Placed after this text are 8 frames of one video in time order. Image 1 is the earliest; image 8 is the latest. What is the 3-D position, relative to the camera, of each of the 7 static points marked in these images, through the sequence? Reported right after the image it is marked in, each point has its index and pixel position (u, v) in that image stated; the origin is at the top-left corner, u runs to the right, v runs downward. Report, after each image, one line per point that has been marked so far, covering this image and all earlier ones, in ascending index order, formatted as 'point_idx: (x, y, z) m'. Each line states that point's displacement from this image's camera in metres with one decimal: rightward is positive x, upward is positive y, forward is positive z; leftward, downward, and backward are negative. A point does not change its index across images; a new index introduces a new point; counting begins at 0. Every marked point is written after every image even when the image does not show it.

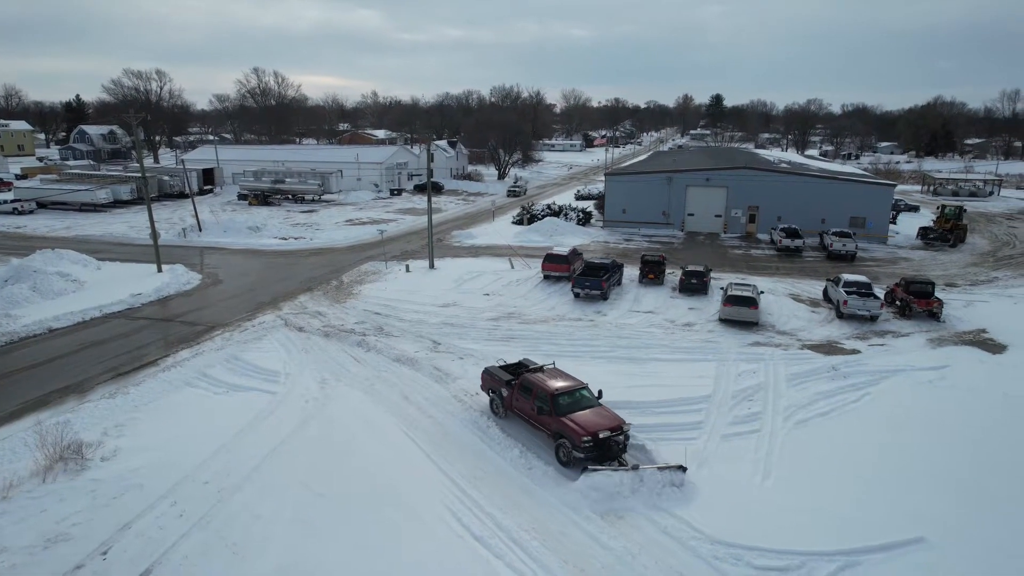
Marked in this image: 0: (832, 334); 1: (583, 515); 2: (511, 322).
0: (+9.4, -1.3, +19.2) m
1: (+1.1, -3.5, +10.1) m
2: (0.0, -1.0, +19.7) m
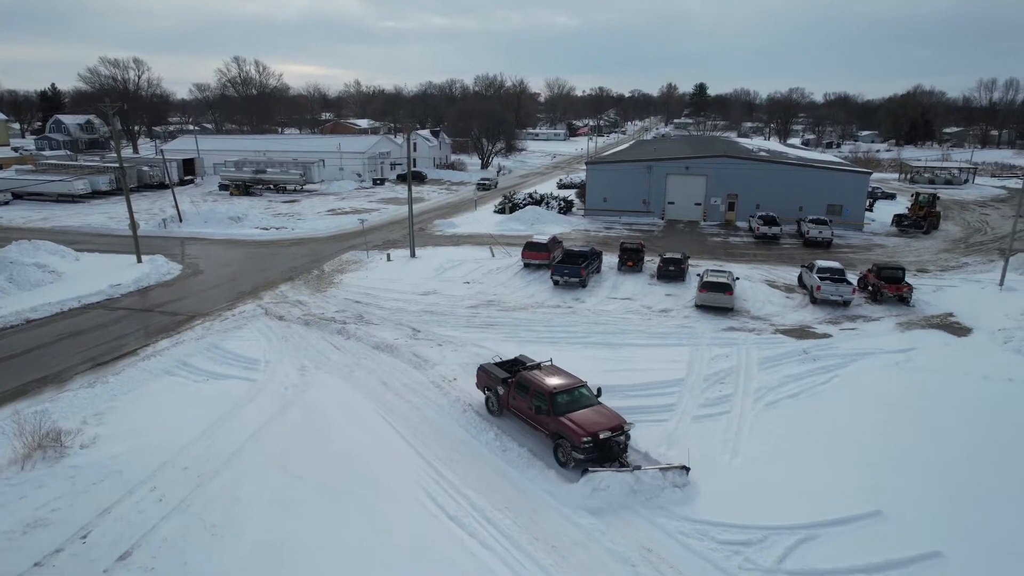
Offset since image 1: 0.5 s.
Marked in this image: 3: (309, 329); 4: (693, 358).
0: (+8.7, -0.9, +19.6) m
1: (+0.7, -3.2, +10.3) m
2: (-0.7, -0.7, +19.9) m
3: (-5.8, -1.2, +18.7) m
4: (+4.2, -1.7, +15.8) m
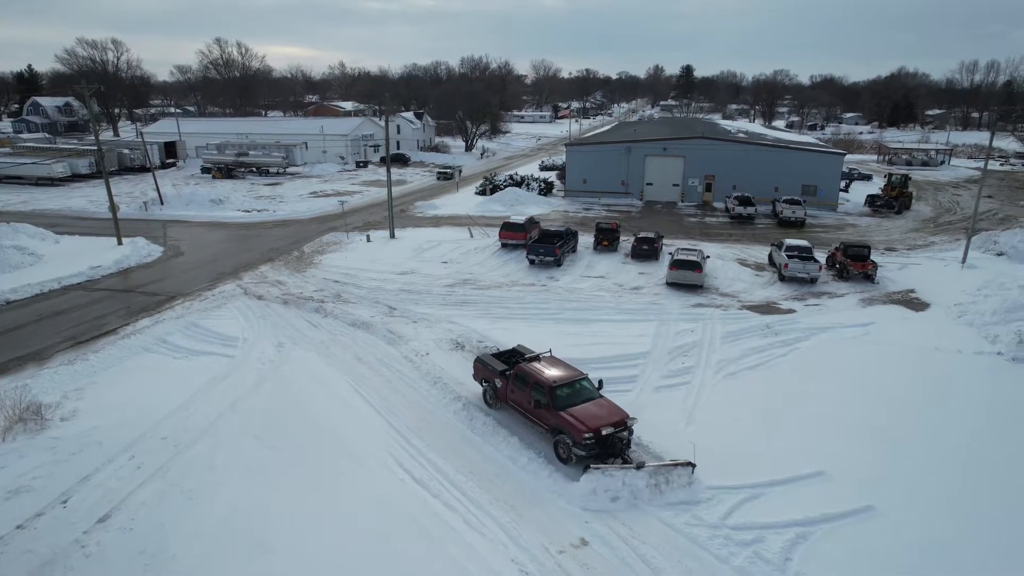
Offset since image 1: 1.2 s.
0: (+8.0, -0.2, +20.2) m
1: (+0.1, -2.8, +10.9) m
2: (-1.4, 0.0, +20.4) m
3: (-6.5, -0.6, +19.1) m
4: (+3.5, -1.1, +16.4) m
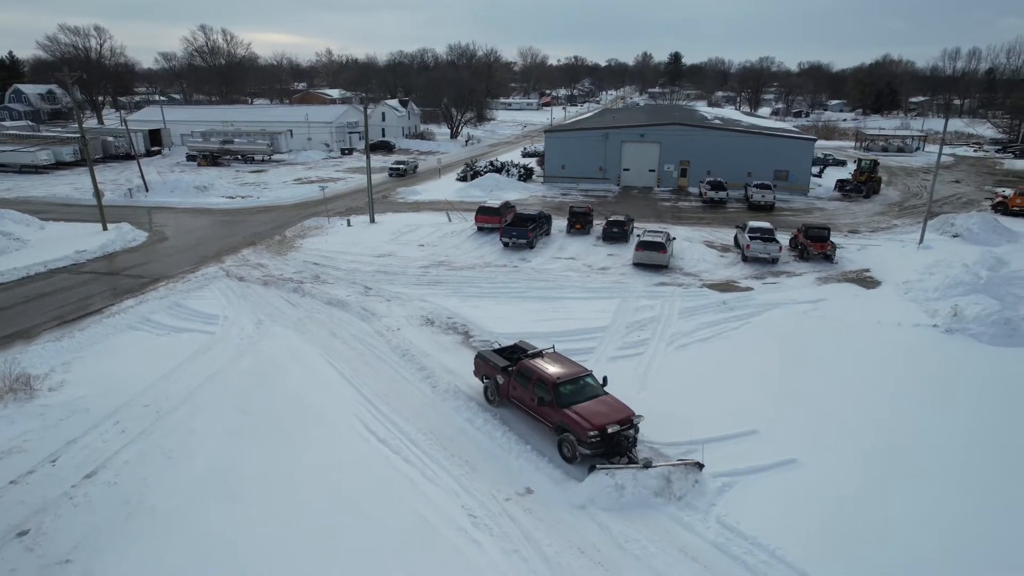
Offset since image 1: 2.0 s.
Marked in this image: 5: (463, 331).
0: (+7.1, +0.5, +21.2) m
1: (-0.6, -2.4, +11.8) m
2: (-2.3, +0.6, +21.2) m
3: (-7.4, 0.0, +19.8) m
4: (+2.7, -0.5, +17.3) m
5: (-1.2, -1.0, +15.8) m
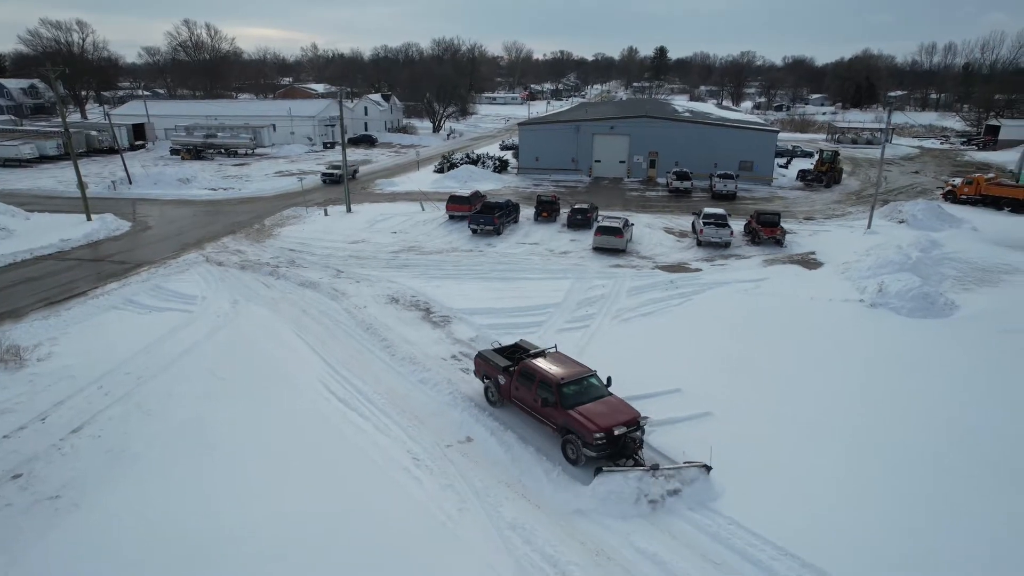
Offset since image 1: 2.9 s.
0: (+5.9, +1.1, +22.5) m
1: (-1.6, -1.9, +13.0) m
2: (-3.5, +1.1, +22.4) m
3: (-8.5, +0.5, +20.9) m
4: (+1.6, 0.0, +18.5) m
5: (-2.3, -0.5, +17.0) m
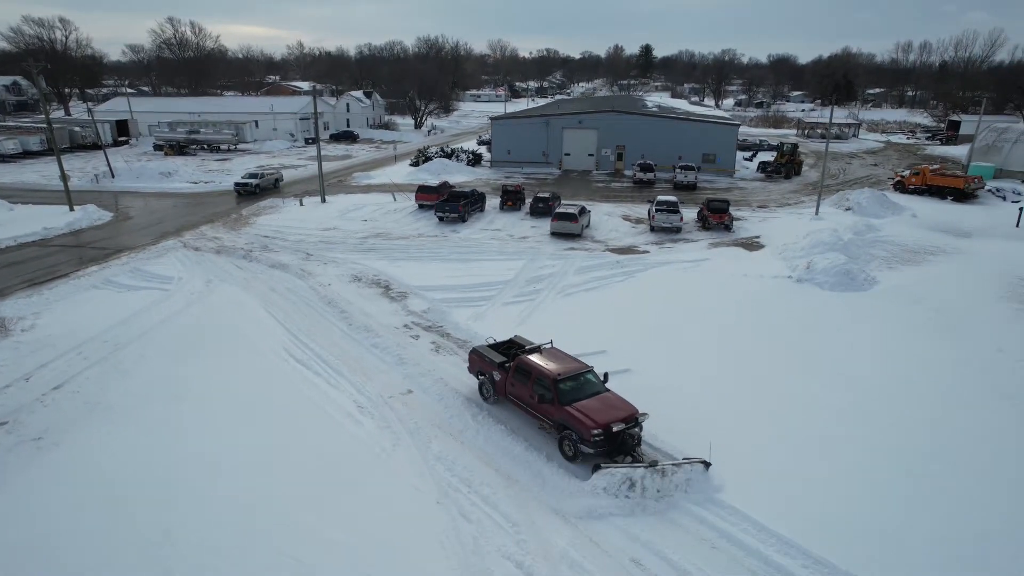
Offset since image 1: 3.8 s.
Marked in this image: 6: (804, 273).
0: (+4.6, +1.7, +24.0) m
1: (-2.8, -1.3, +14.3) m
2: (-4.8, +1.7, +23.7) m
3: (-9.9, +1.1, +22.2) m
4: (+0.3, +0.6, +19.9) m
5: (-3.6, +0.1, +18.3) m
6: (+8.6, +0.4, +19.5) m
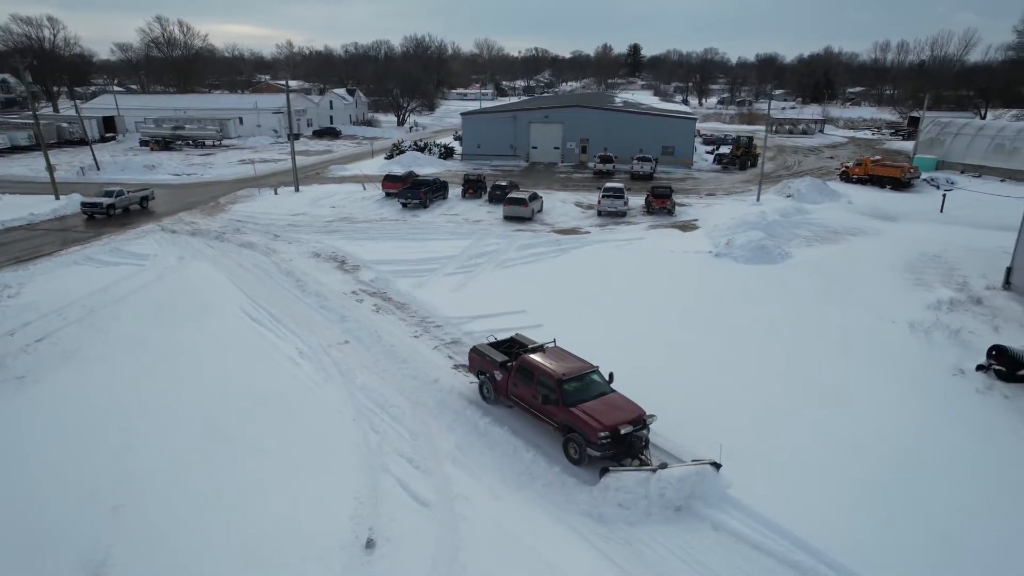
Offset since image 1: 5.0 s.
0: (+2.8, +2.5, +25.9) m
1: (-4.5, -0.5, +16.2) m
2: (-6.6, +2.5, +25.5) m
3: (-11.6, +1.8, +23.9) m
4: (-1.4, +1.4, +21.8) m
5: (-5.3, +0.9, +20.2) m
6: (+6.9, +1.2, +21.4) m
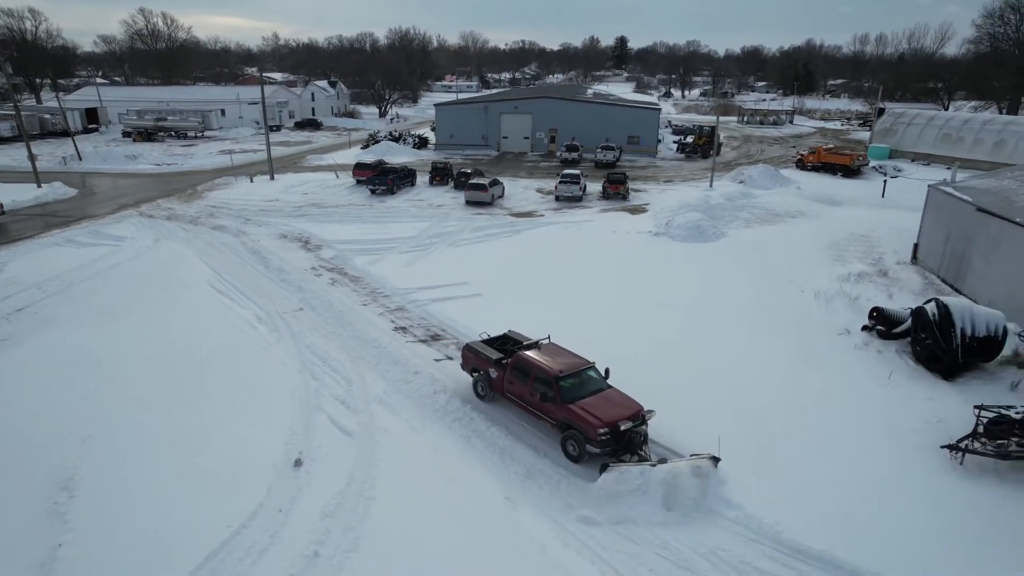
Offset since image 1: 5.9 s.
0: (+1.2, +3.3, +27.4) m
1: (-6.0, +0.1, +17.6) m
2: (-8.2, +3.3, +26.9) m
3: (-13.2, +2.5, +25.2) m
4: (-3.0, +2.2, +23.2) m
5: (-6.8, +1.6, +21.6) m
6: (+5.4, +2.0, +23.0) m
